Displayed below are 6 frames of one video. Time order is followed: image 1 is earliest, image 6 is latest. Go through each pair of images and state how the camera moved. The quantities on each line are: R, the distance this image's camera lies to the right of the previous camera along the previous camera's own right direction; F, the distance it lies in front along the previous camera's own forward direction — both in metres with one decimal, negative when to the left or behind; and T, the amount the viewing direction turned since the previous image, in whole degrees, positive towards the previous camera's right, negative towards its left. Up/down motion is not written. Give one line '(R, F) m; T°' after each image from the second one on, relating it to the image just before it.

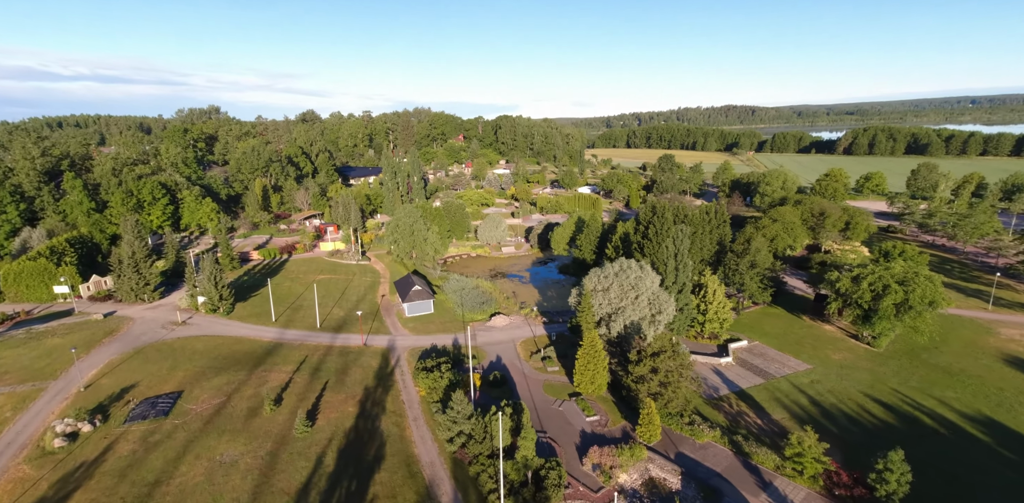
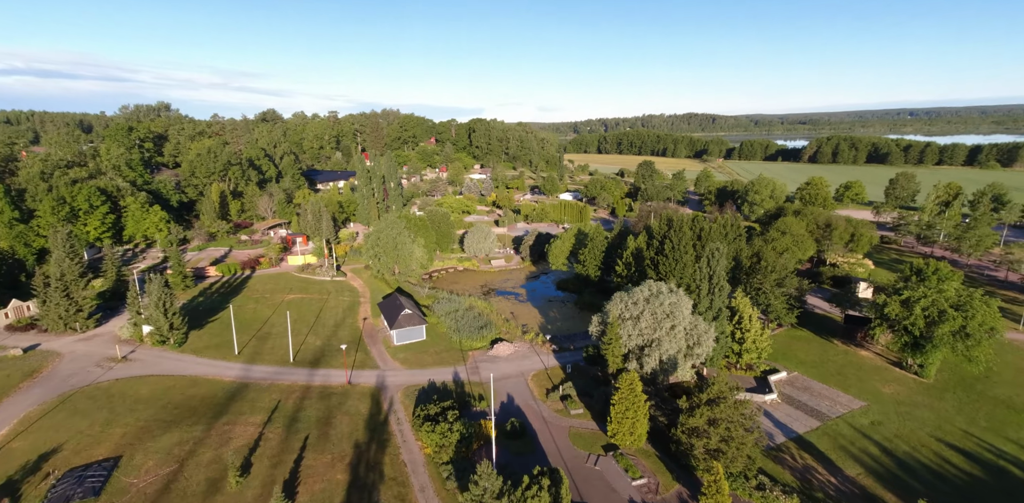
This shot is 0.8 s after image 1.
(-2.8, +4.7) m; +4°
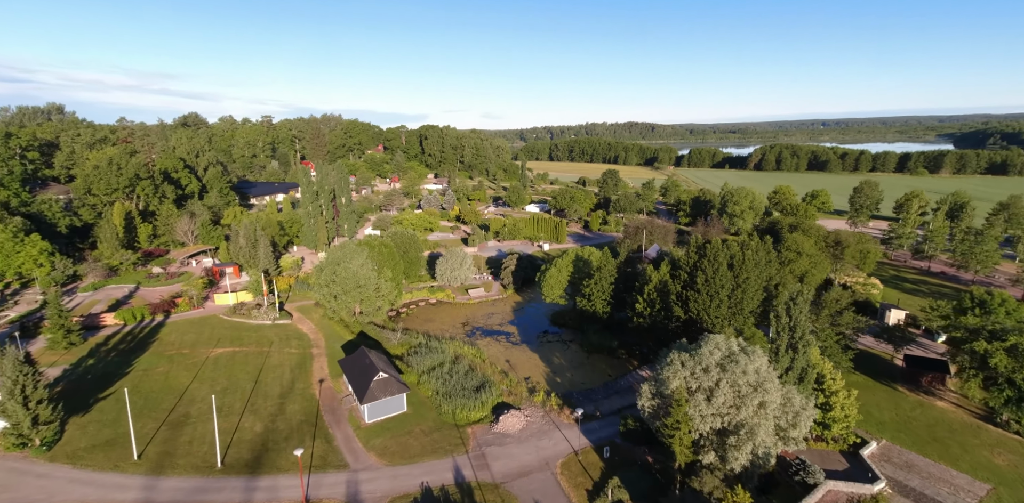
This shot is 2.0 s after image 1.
(-3.4, +8.1) m; +6°
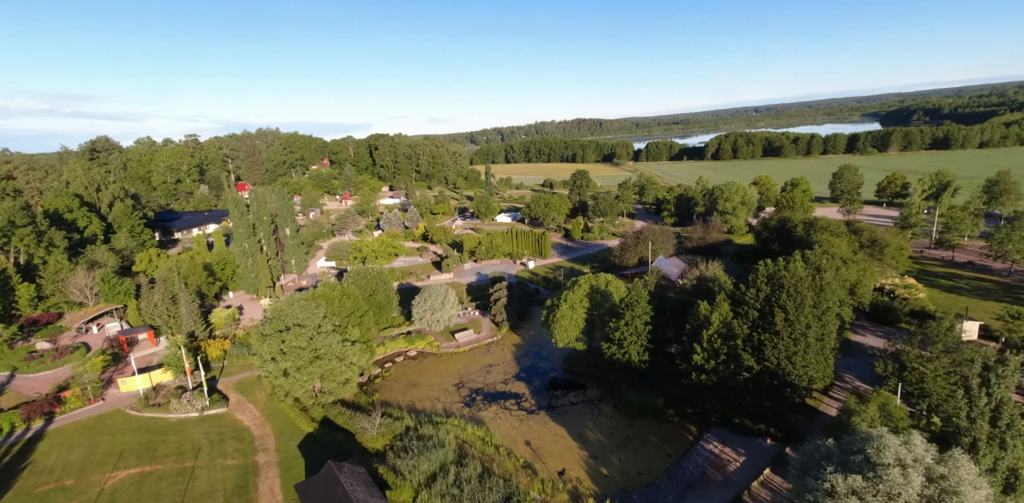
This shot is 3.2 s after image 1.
(-2.7, +8.8) m; +5°
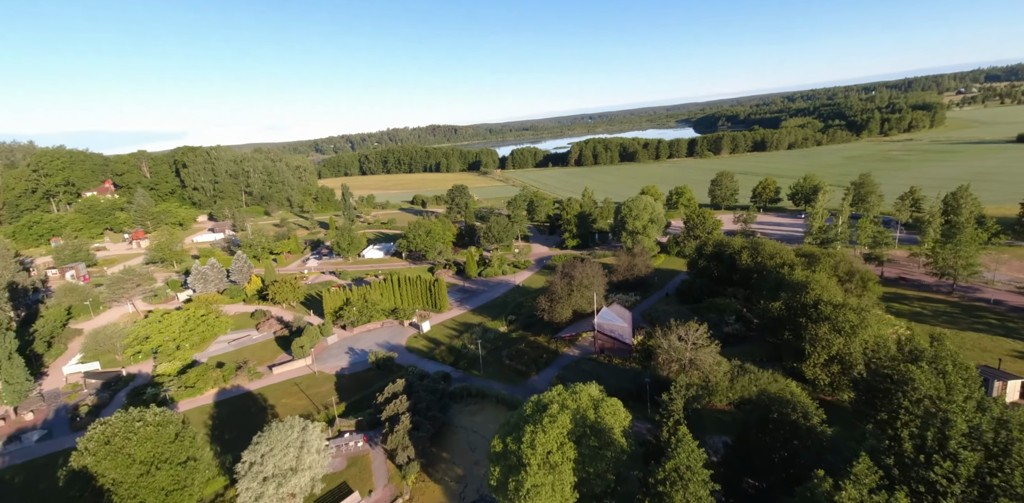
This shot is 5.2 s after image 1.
(-1.8, +15.5) m; +16°
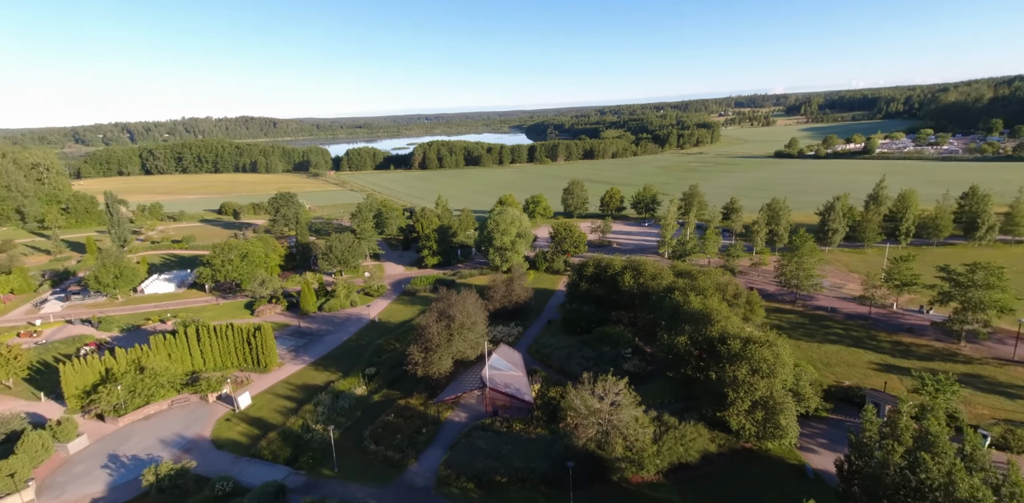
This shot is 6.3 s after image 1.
(-1.3, +8.3) m; +19°
